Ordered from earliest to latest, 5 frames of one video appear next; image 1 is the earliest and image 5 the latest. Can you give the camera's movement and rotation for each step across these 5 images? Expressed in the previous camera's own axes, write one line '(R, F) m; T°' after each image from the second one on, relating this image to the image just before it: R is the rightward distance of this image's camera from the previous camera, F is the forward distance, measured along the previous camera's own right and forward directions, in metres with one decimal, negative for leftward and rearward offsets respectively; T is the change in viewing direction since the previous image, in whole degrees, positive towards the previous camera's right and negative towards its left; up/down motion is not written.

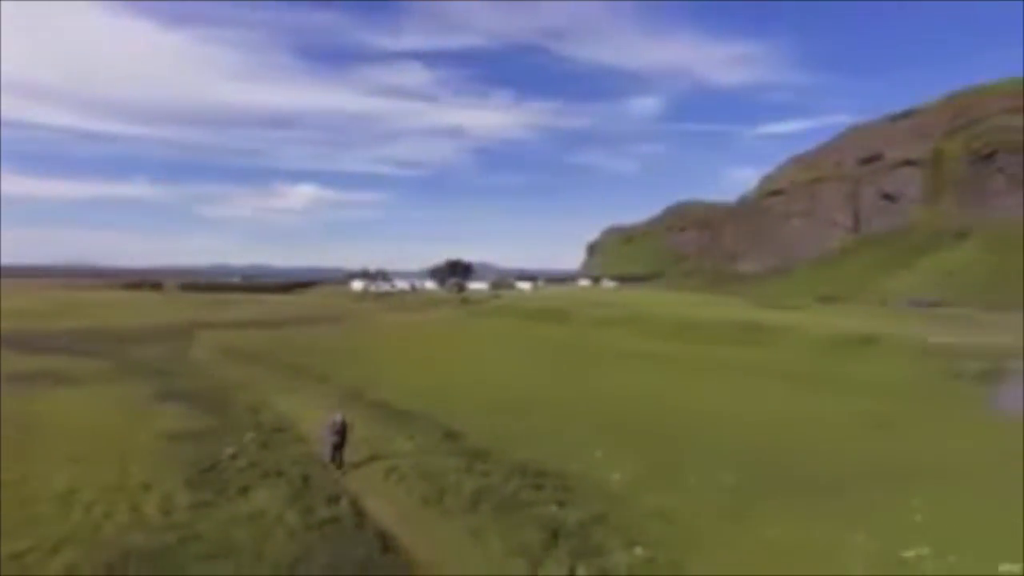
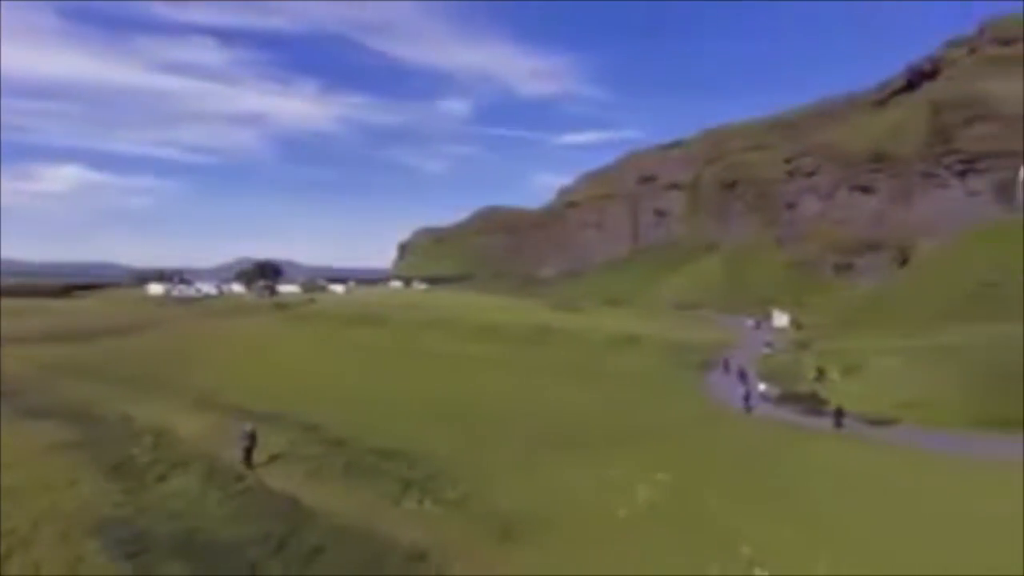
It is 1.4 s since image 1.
(-1.8, -6.7) m; +17°
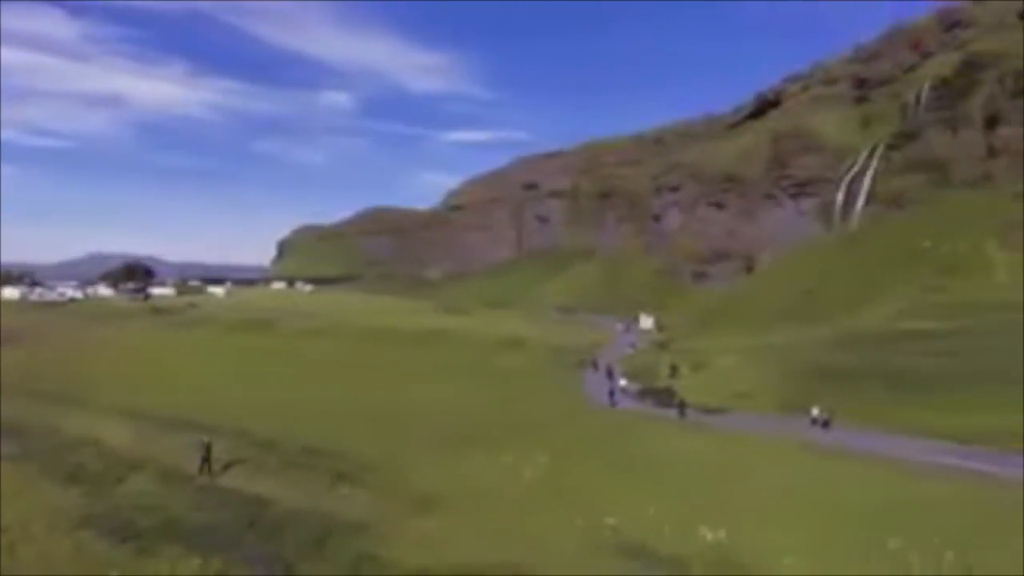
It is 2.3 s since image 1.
(-1.1, -5.3) m; +11°
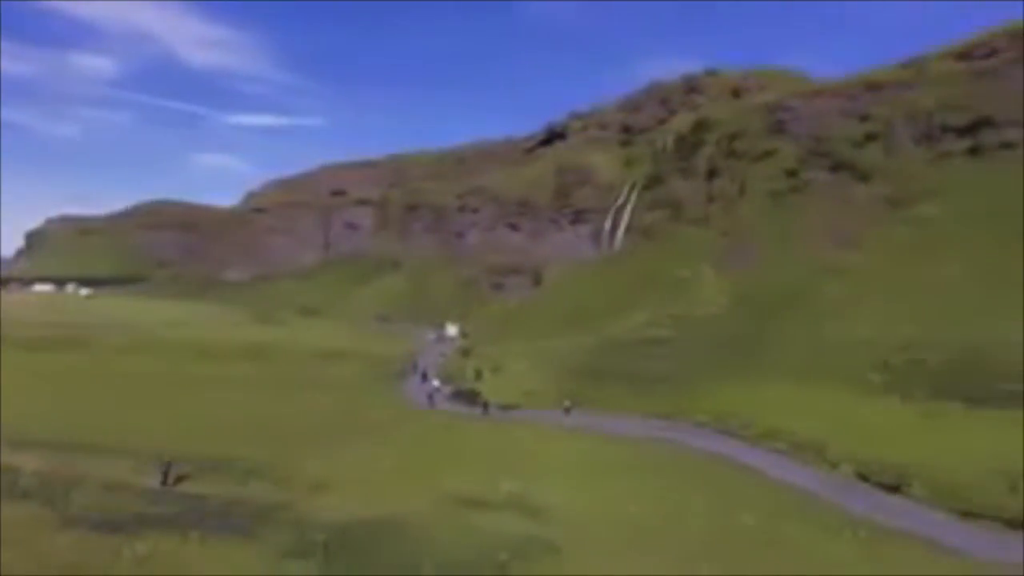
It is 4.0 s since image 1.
(+3.5, +1.9) m; -6°
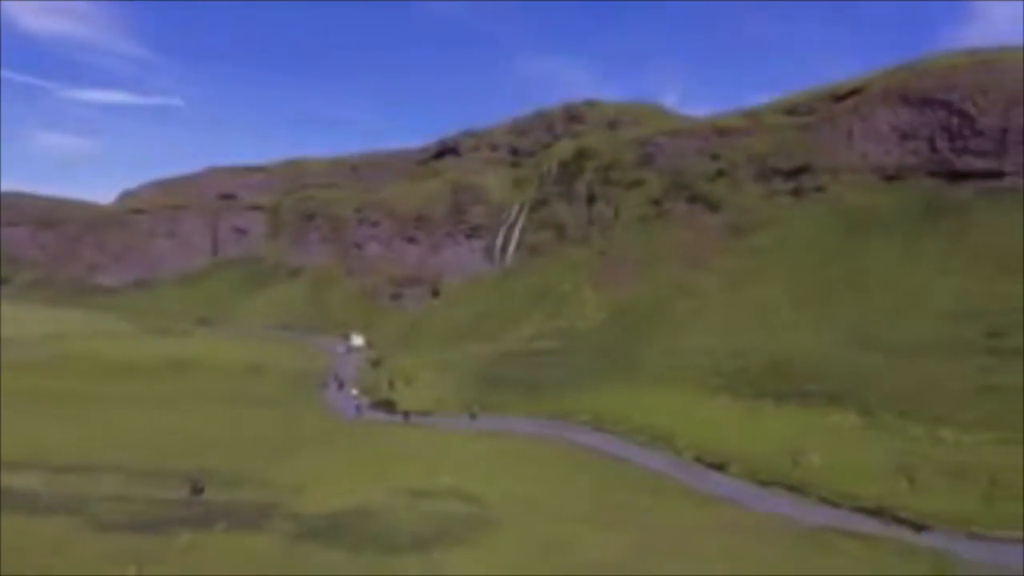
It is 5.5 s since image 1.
(-2.5, -7.0) m; +11°
